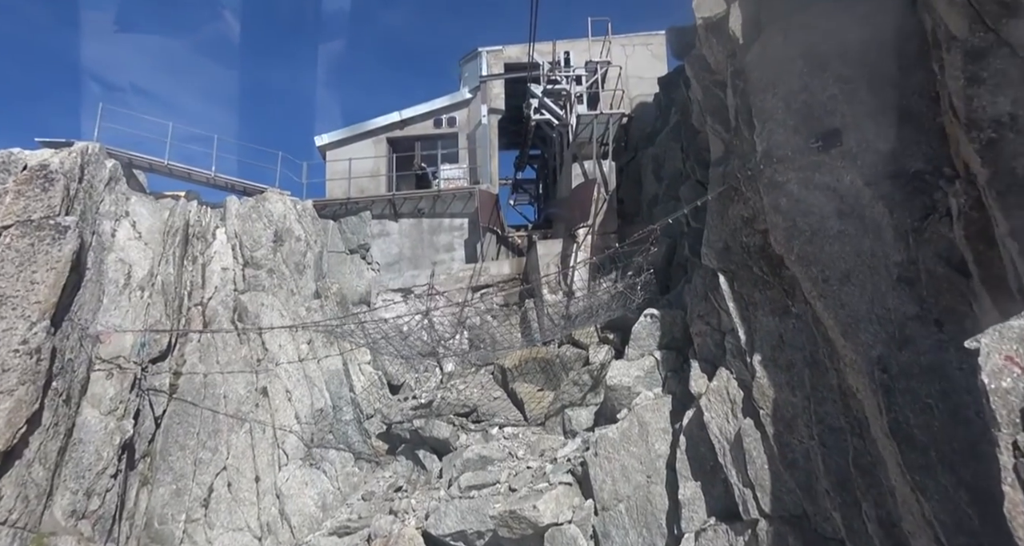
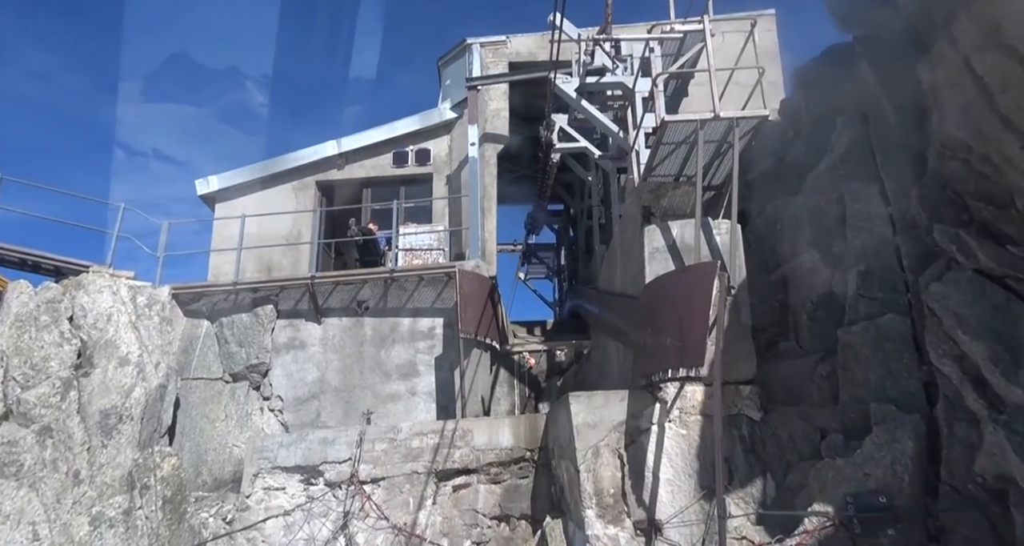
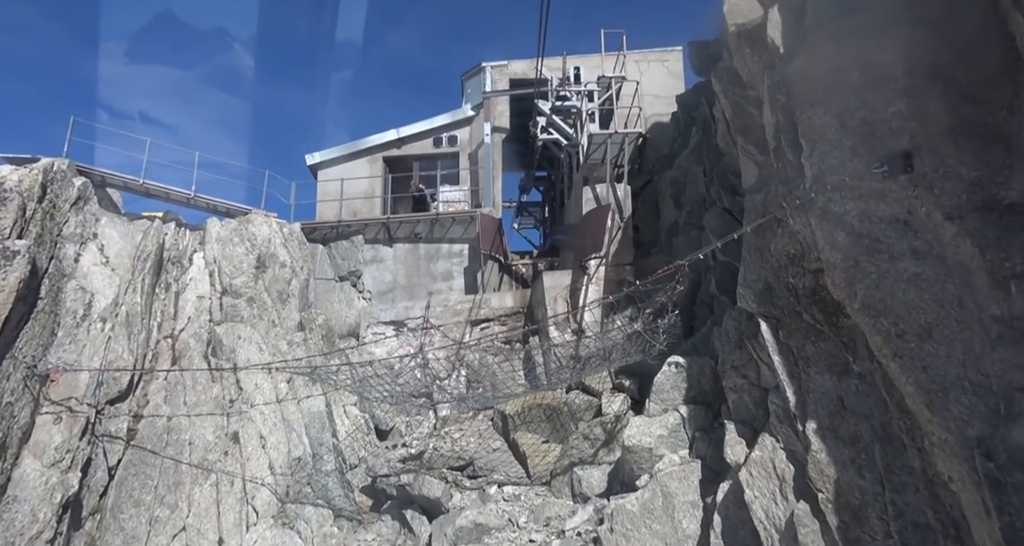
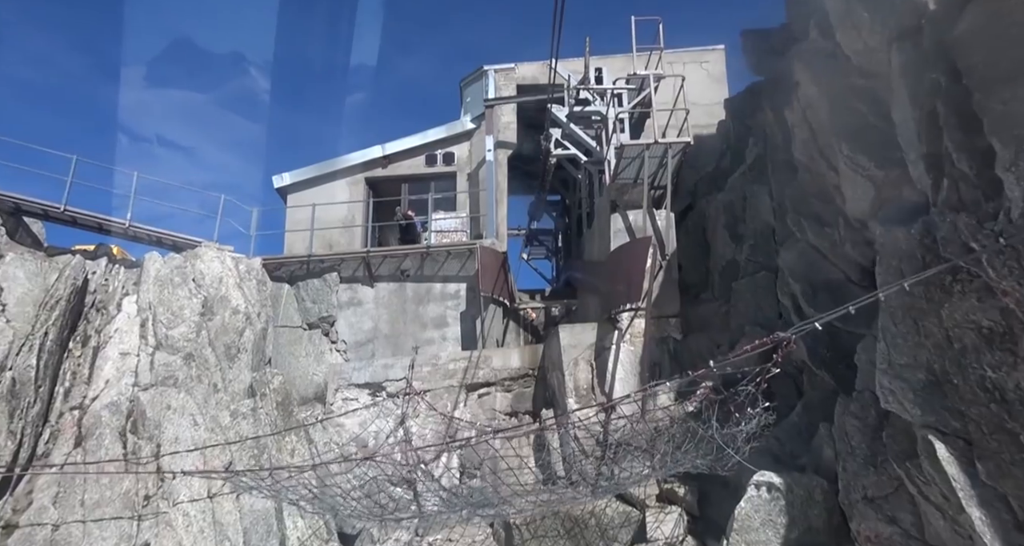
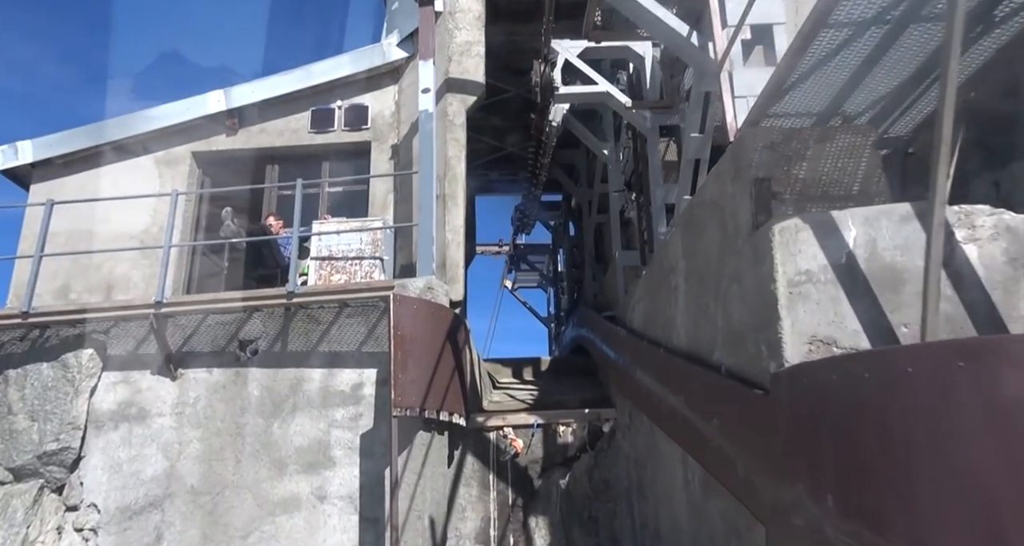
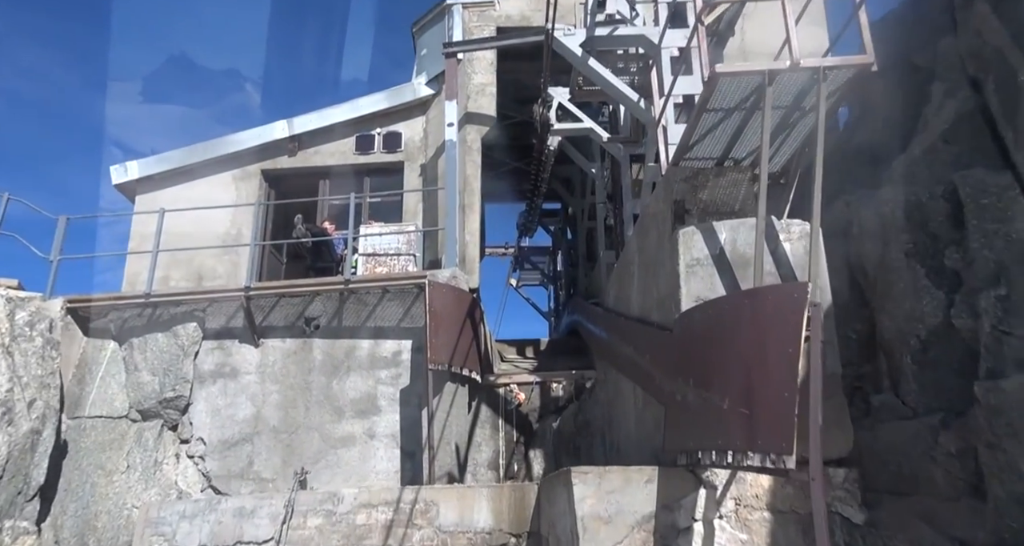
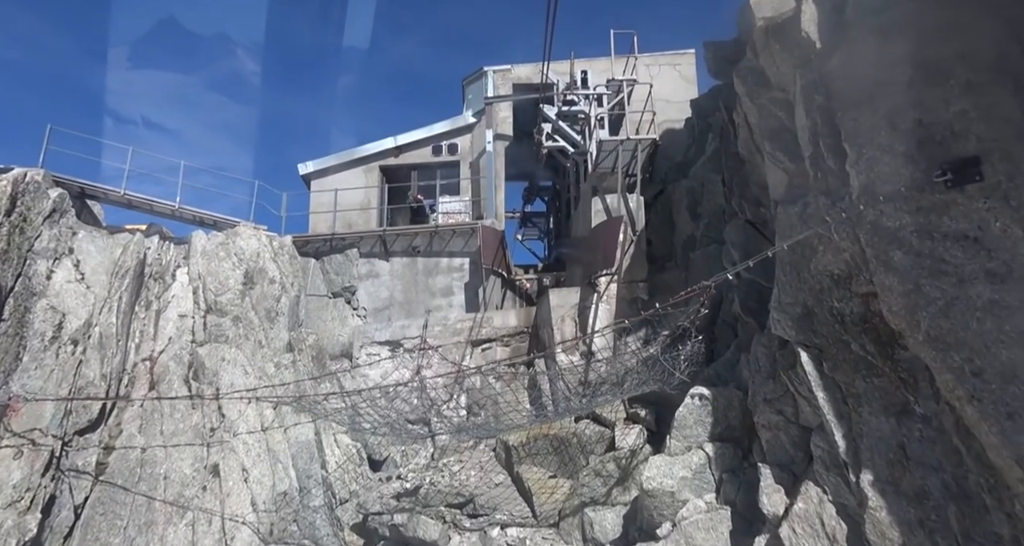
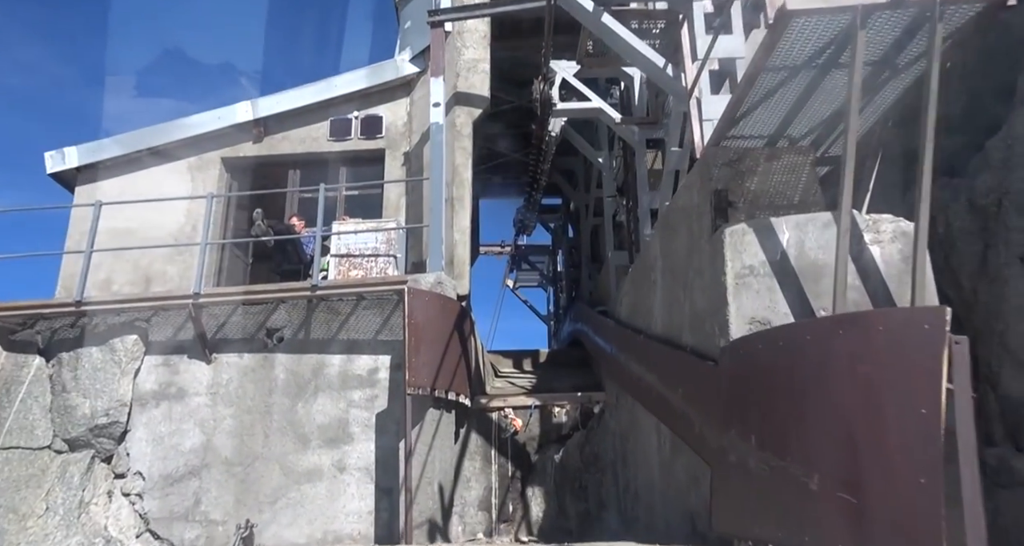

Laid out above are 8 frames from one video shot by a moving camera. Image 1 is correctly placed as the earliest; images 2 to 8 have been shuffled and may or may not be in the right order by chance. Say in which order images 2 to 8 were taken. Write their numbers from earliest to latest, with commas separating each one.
3, 7, 4, 2, 6, 8, 5
